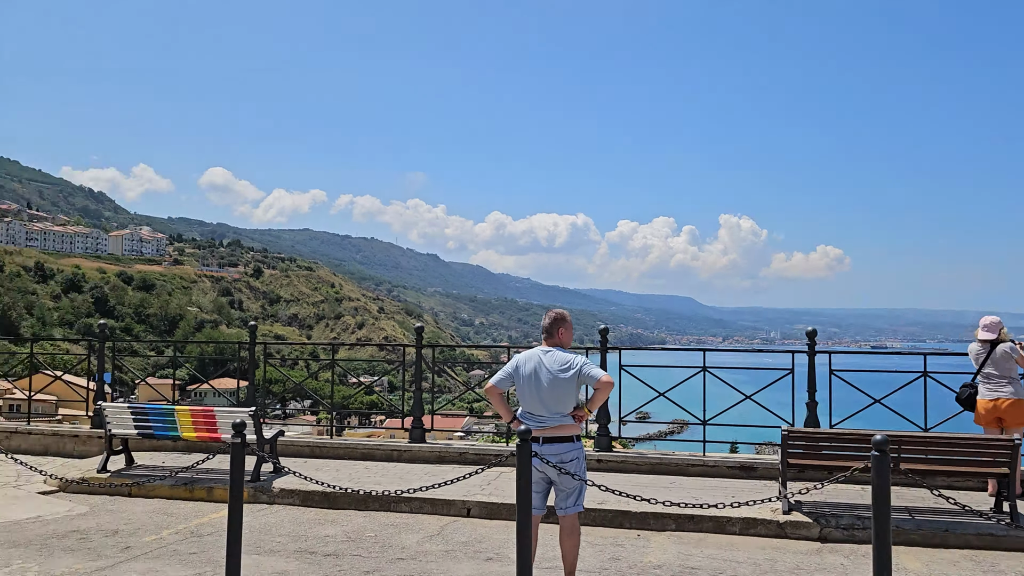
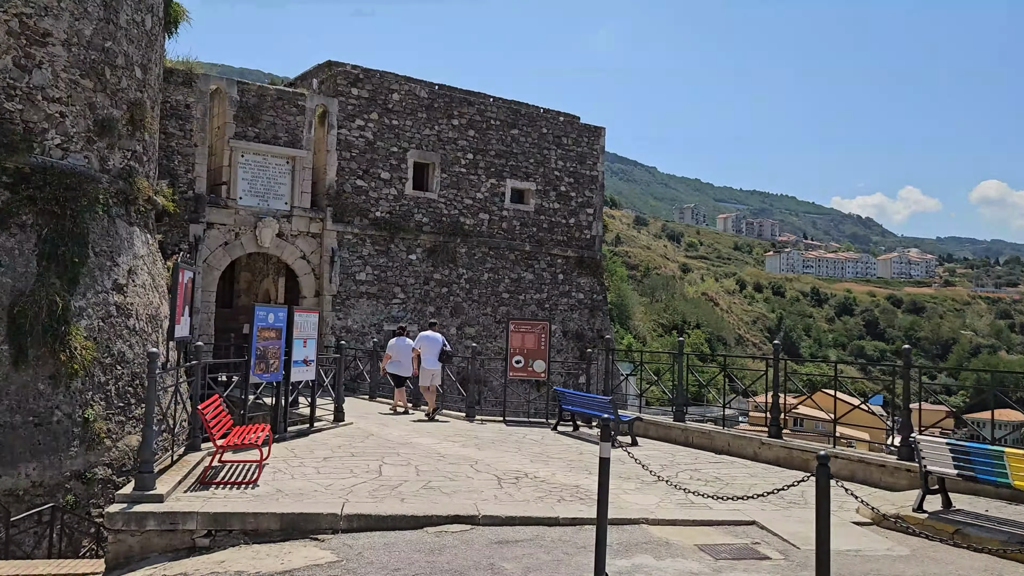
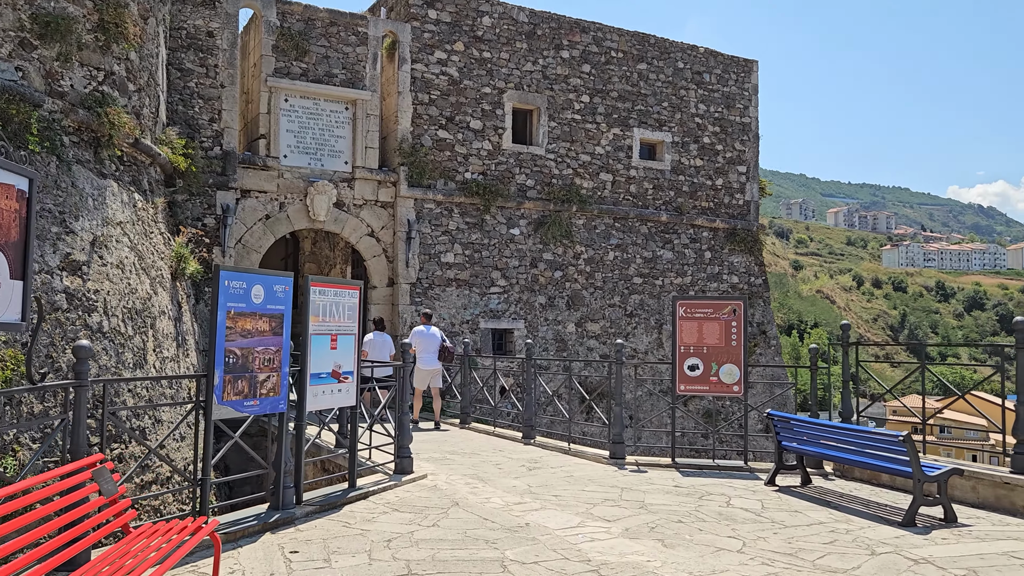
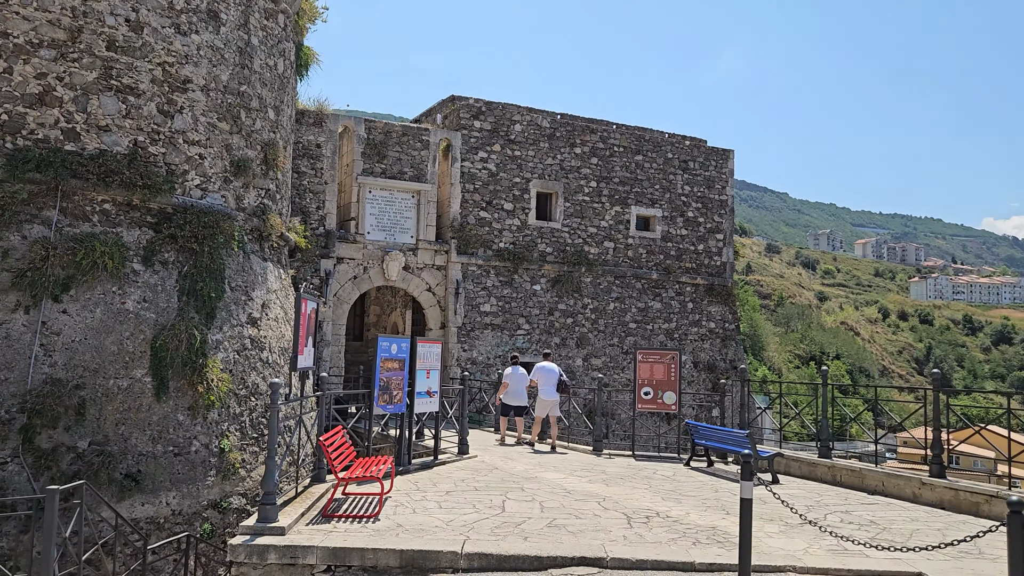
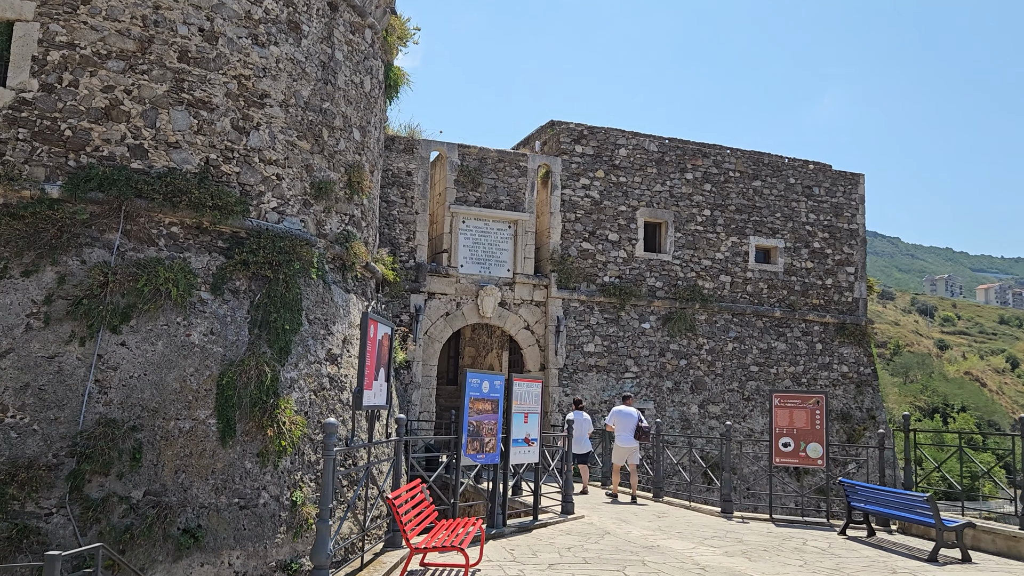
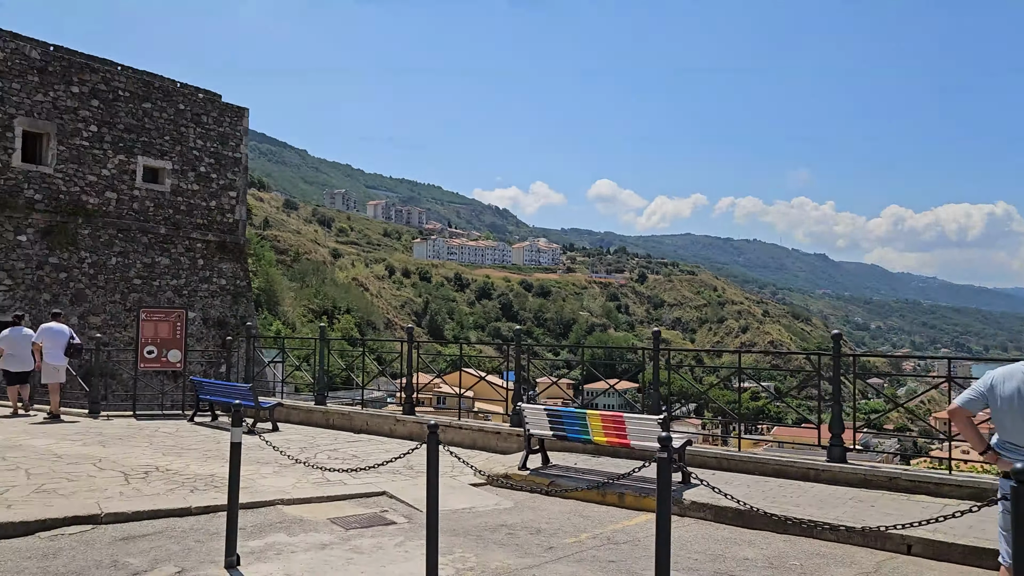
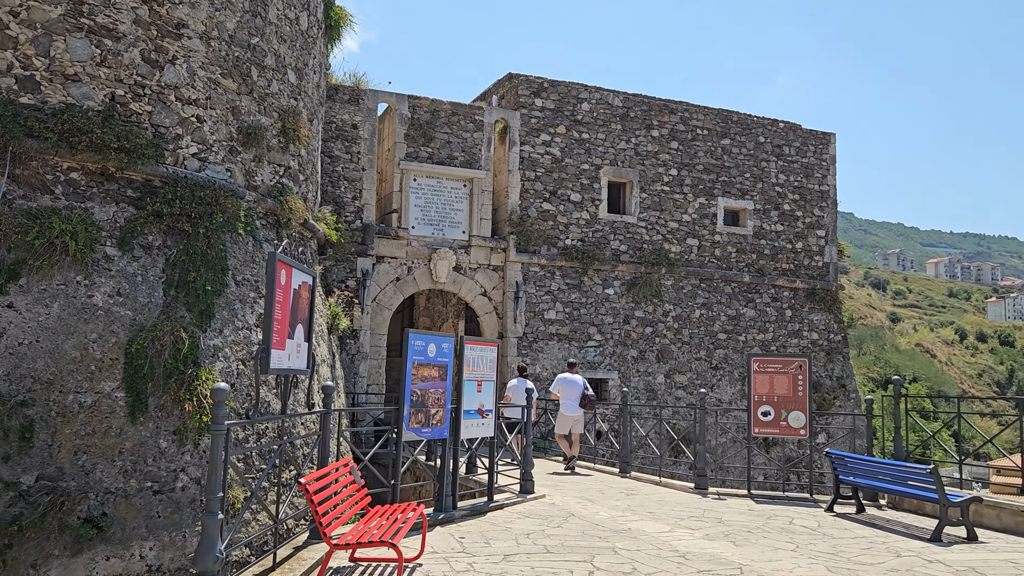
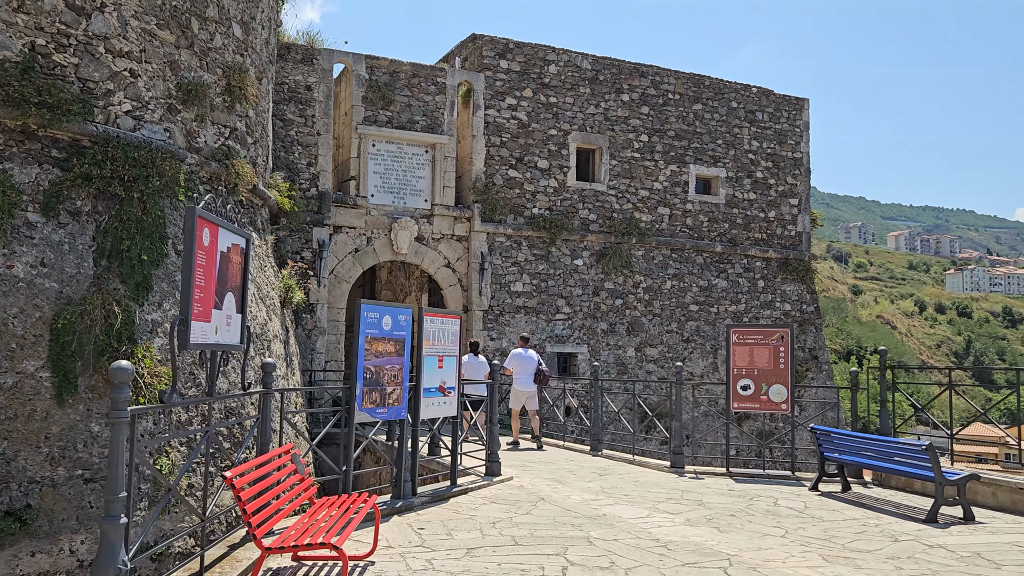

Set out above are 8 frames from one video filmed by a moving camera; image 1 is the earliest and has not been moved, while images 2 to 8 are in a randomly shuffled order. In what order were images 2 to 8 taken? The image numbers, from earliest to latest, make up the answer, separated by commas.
6, 2, 4, 5, 7, 8, 3
